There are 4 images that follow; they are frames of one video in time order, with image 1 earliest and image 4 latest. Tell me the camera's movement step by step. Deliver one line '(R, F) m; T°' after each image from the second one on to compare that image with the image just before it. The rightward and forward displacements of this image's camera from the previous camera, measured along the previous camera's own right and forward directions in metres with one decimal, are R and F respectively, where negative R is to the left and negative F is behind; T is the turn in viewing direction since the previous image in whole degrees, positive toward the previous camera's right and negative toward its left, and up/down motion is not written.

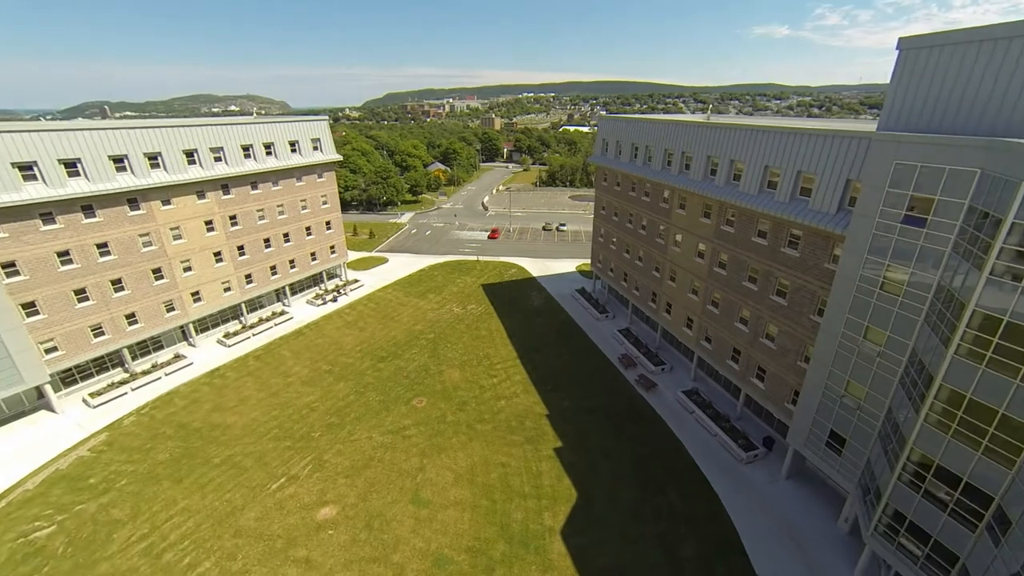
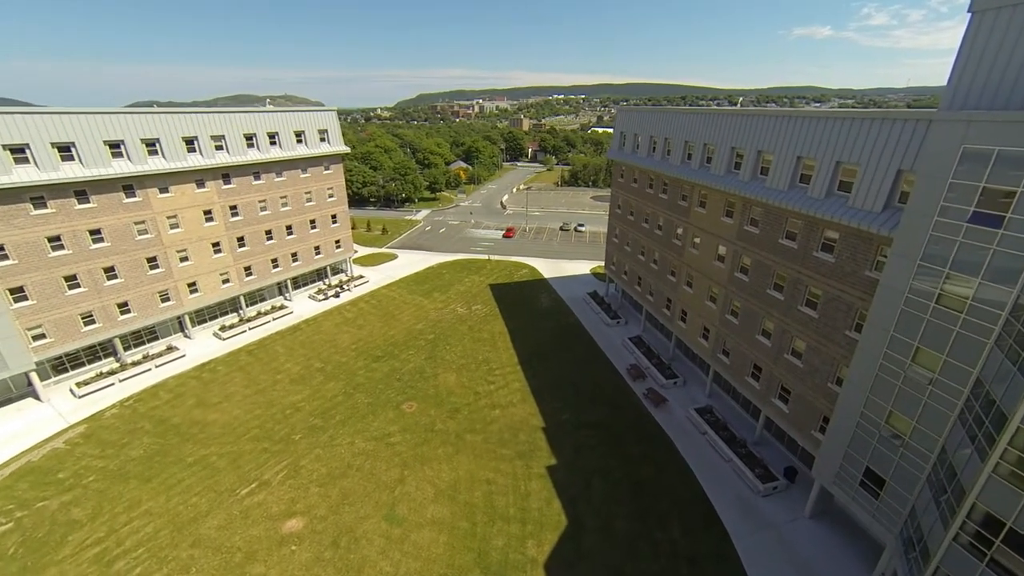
(+1.7, +2.3) m; -3°
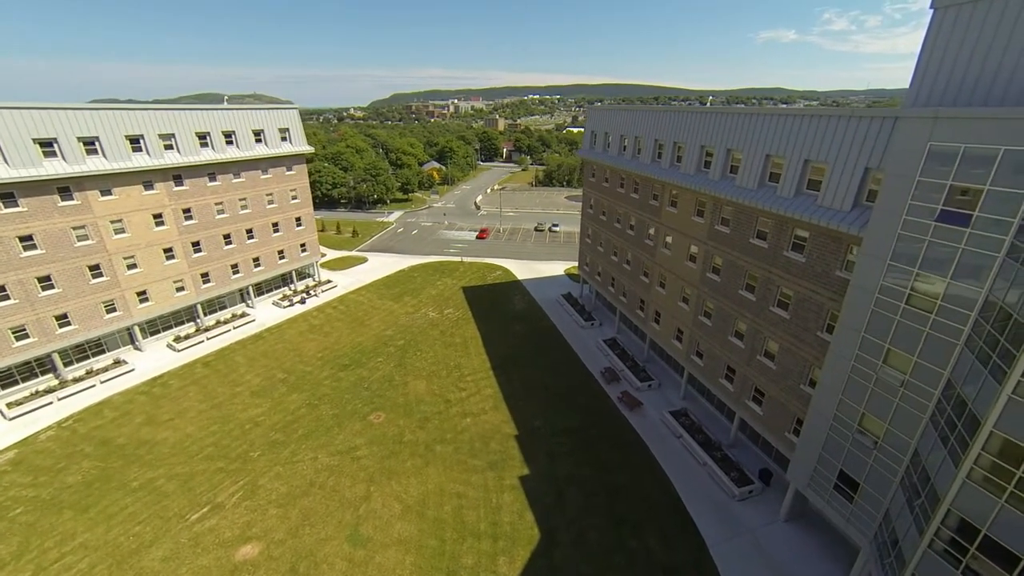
(+0.5, +0.8) m; +3°
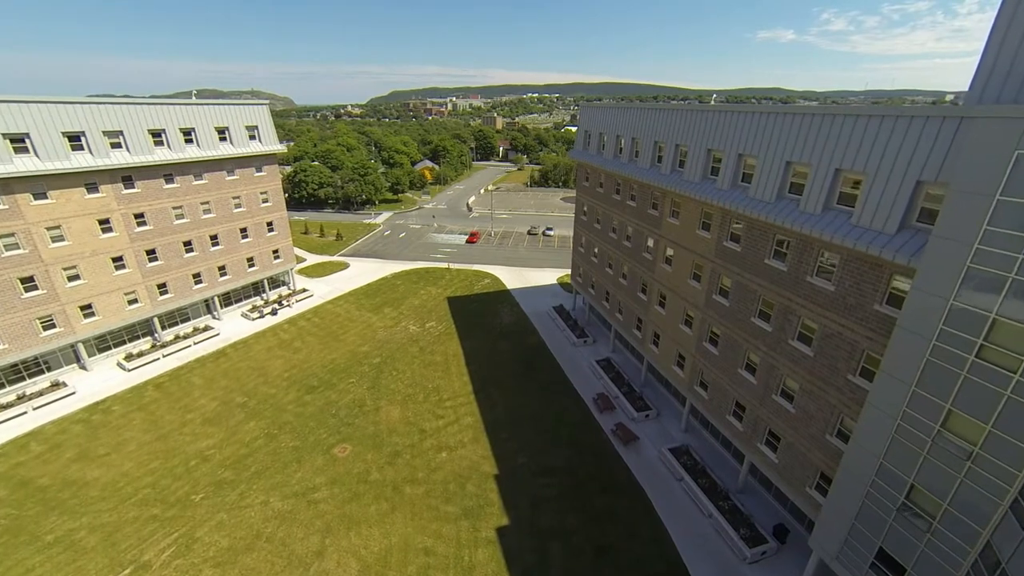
(+0.9, +2.9) m; 0°
